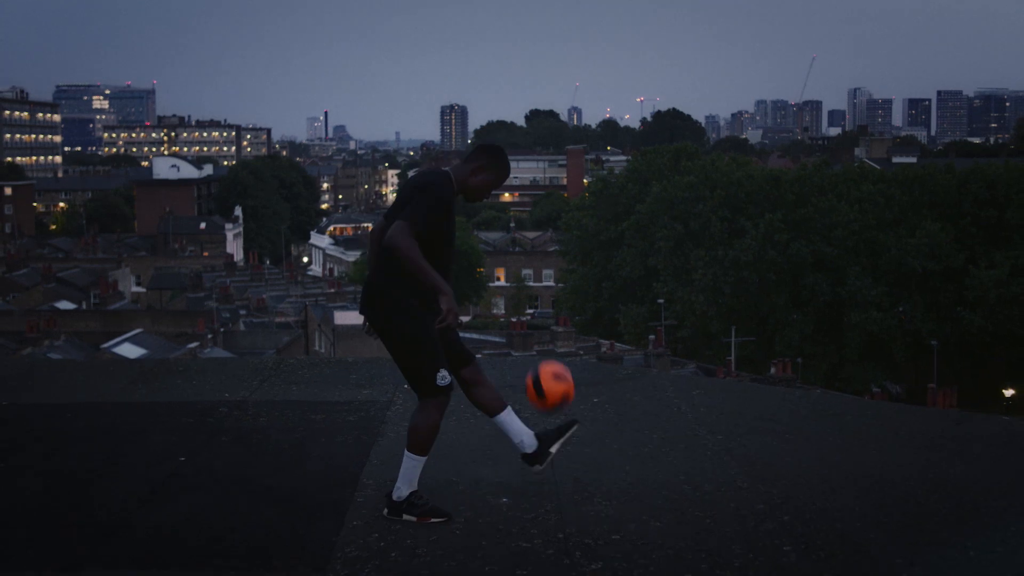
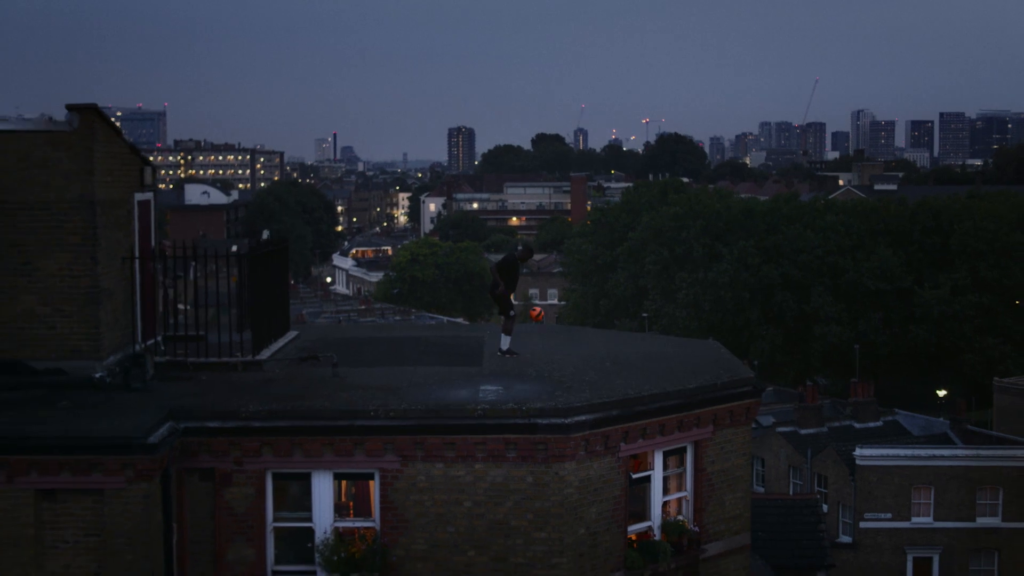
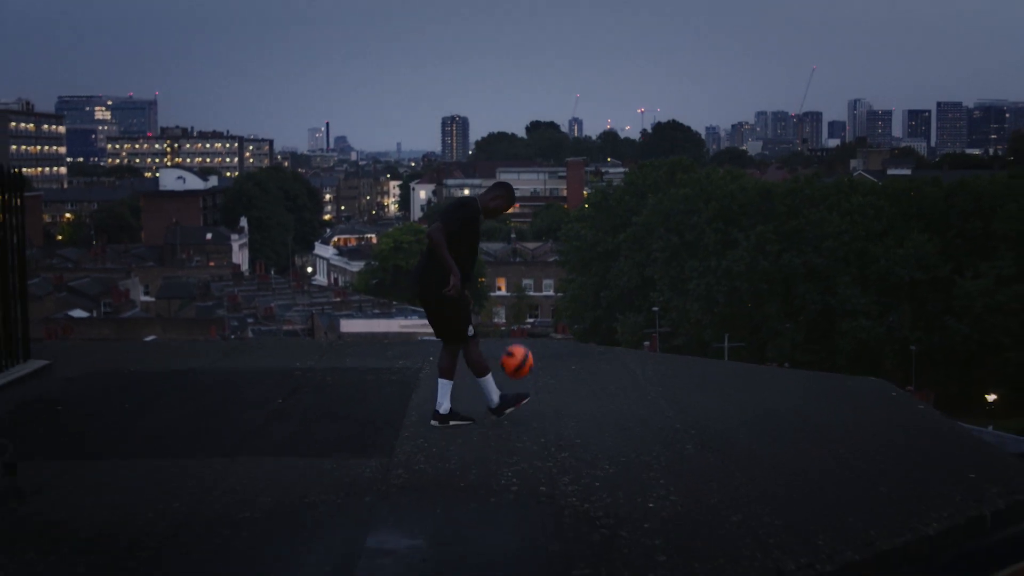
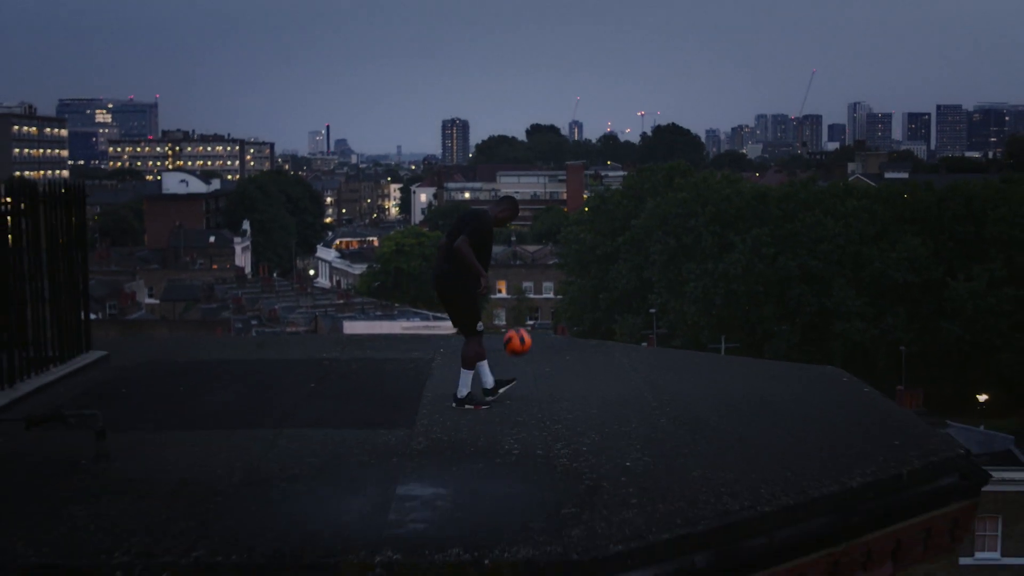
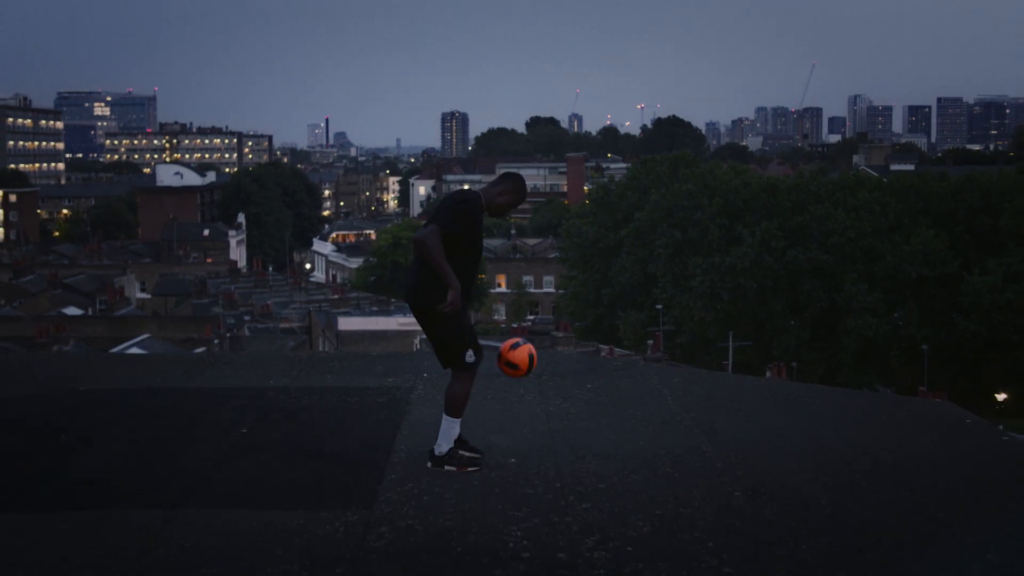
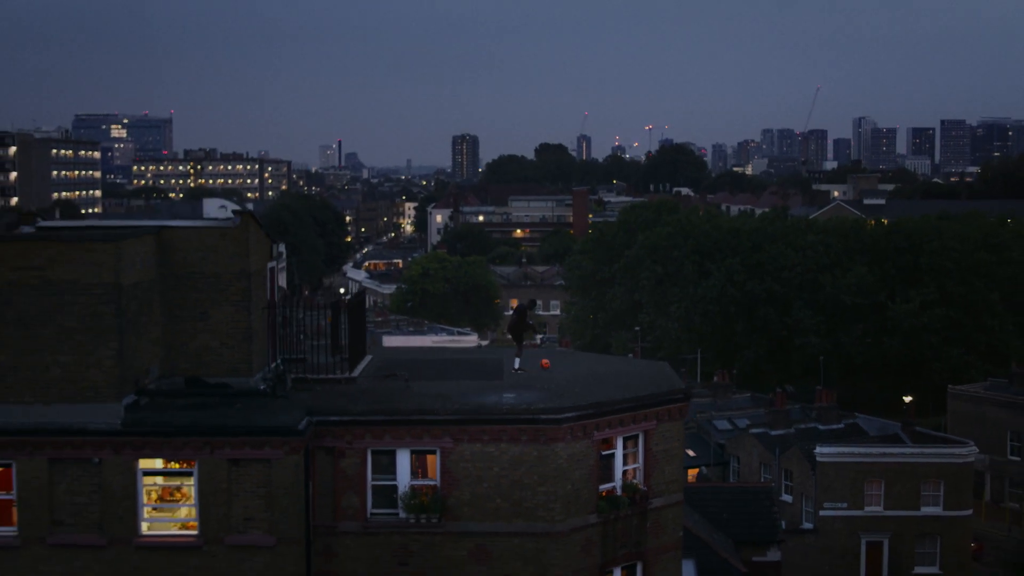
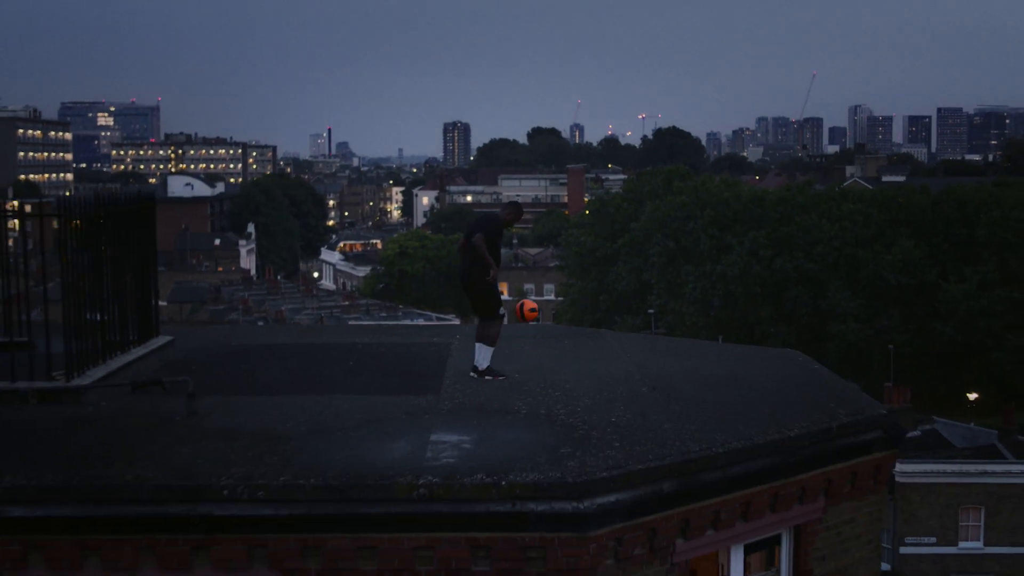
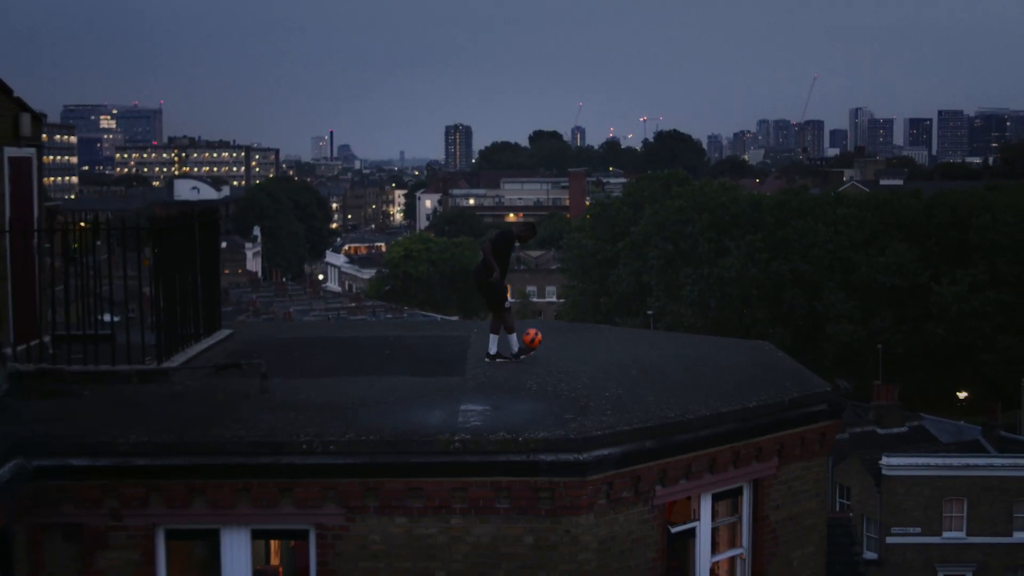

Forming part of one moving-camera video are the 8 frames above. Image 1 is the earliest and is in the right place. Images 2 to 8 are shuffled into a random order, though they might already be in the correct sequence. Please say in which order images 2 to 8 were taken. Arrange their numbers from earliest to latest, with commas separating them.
5, 3, 4, 7, 8, 2, 6
